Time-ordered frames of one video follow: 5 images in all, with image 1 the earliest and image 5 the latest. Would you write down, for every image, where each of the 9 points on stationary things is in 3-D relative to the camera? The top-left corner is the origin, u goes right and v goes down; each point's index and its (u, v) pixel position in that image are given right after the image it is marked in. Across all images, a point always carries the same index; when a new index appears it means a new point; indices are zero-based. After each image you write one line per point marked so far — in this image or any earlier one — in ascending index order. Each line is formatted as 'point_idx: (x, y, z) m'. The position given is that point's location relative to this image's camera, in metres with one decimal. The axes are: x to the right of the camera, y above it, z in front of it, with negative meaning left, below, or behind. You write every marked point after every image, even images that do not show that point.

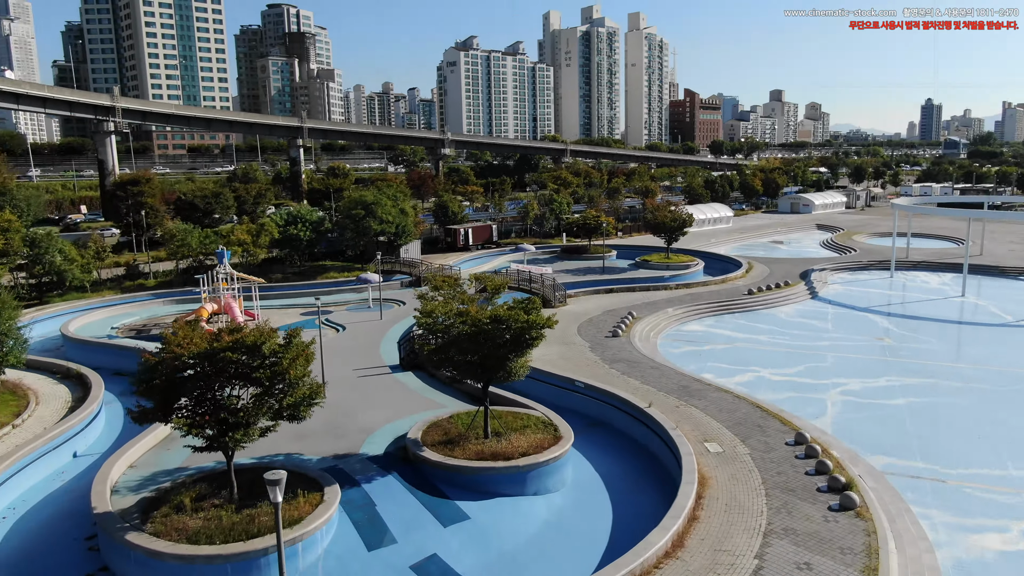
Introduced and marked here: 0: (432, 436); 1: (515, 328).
0: (-1.9, -3.6, +18.7) m
1: (+0.1, -0.9, +17.2) m
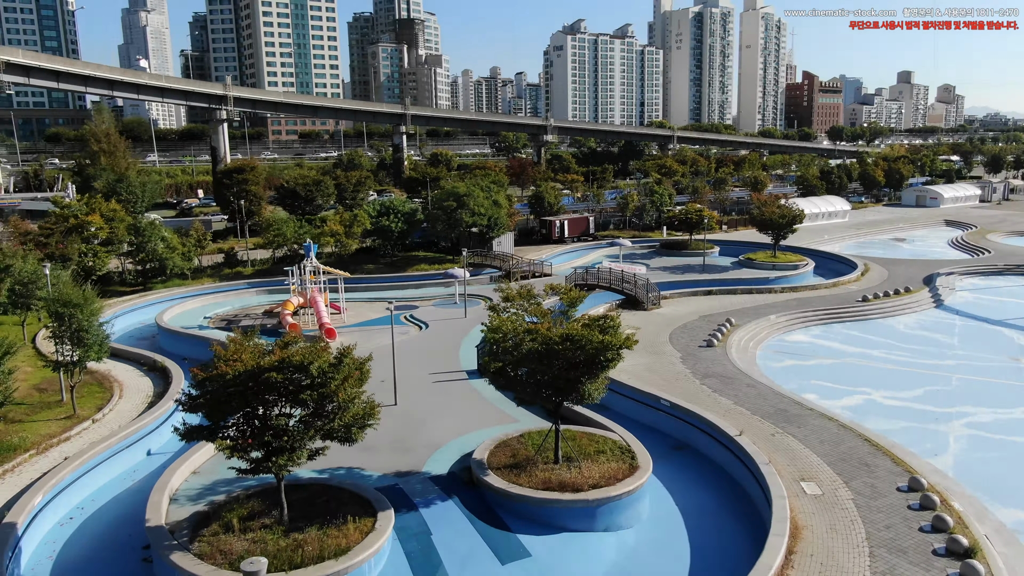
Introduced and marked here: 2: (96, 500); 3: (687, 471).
0: (-0.3, -3.8, +17.5) m
1: (+1.5, -1.2, +15.7) m
2: (-9.5, -4.8, +17.7) m
3: (+4.3, -4.5, +19.2) m
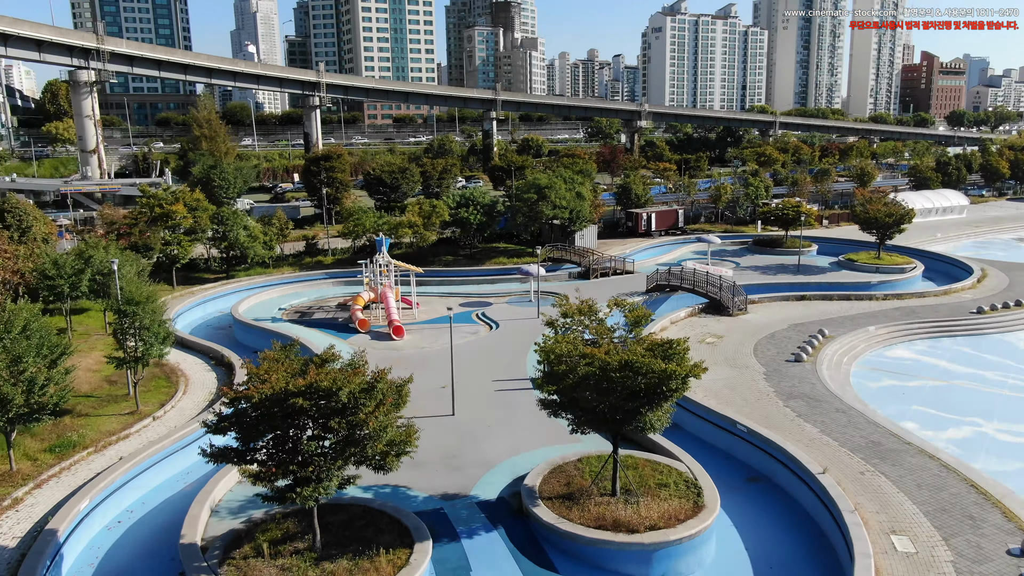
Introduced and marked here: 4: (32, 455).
0: (+0.8, -4.2, +16.3) m
1: (+2.5, -1.6, +14.2) m
2: (-8.3, -4.9, +17.5) m
3: (+5.6, -4.9, +17.4) m
4: (-11.6, -4.0, +18.8) m
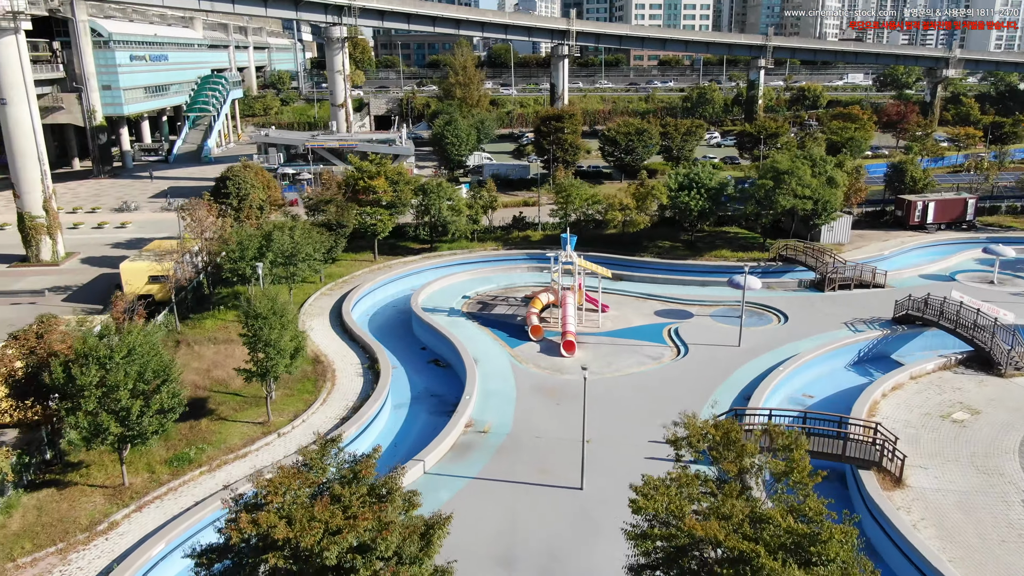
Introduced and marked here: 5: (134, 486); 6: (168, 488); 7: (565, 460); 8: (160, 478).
0: (+2.2, -5.9, +12.4) m
1: (+3.2, -3.6, +9.7) m
2: (-6.0, -5.5, +16.6) m
3: (+7.0, -7.0, +12.0) m
4: (-8.7, -4.3, +18.8) m
5: (-8.8, -4.6, +18.0) m
6: (-8.0, -4.6, +18.0) m
7: (+1.3, -4.3, +19.3) m
8: (-8.4, -4.5, +18.4) m
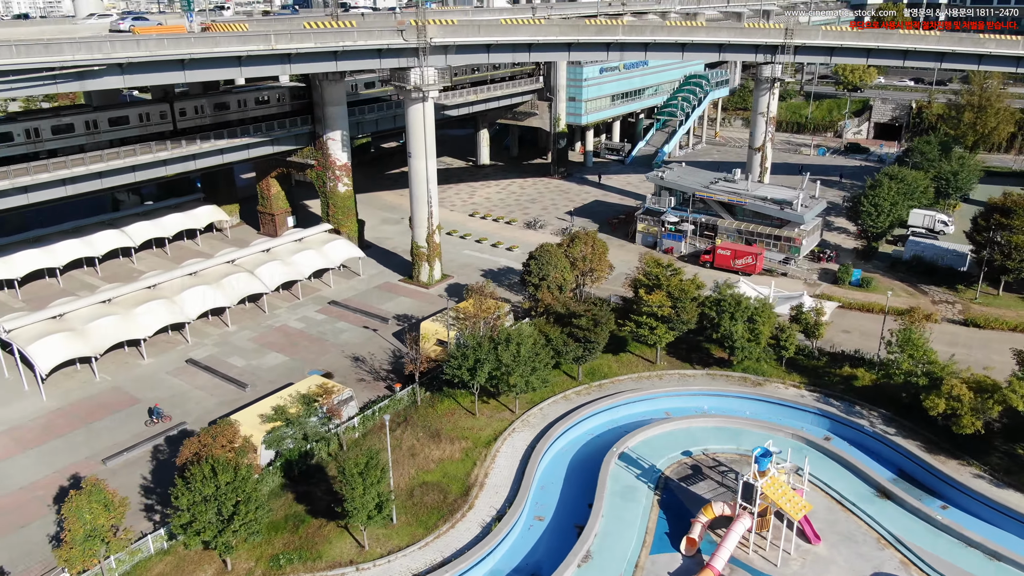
0: (-3.9, -12.5, +12.5) m
1: (-4.4, -10.6, +9.4) m
2: (-7.4, -10.1, +20.8) m
3: (-0.8, -14.8, +9.4) m
4: (-7.7, -8.3, +23.8) m
5: (-8.3, -8.5, +23.4) m
6: (-7.7, -8.8, +22.9) m
7: (+0.1, -10.7, +18.1) m
8: (-7.8, -8.5, +23.4) m
